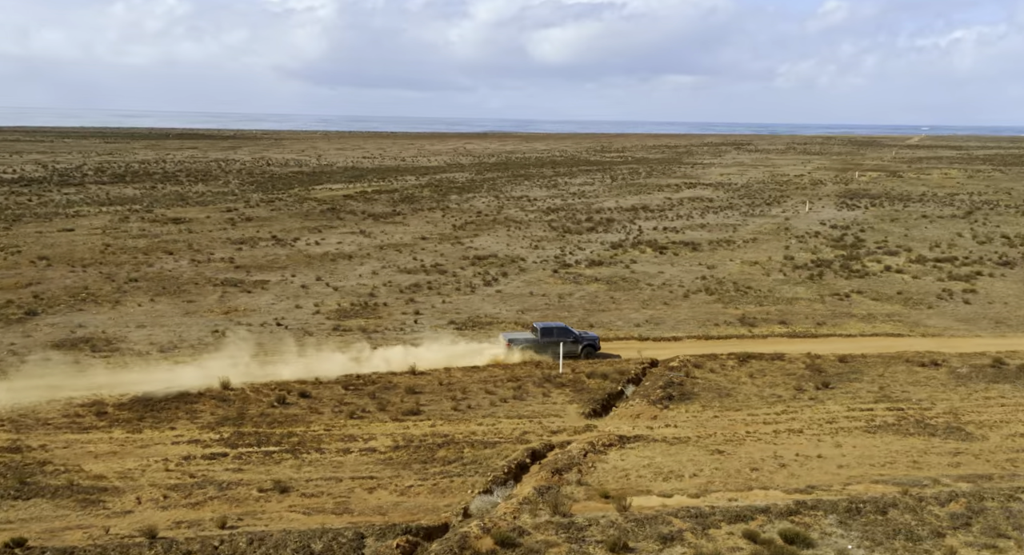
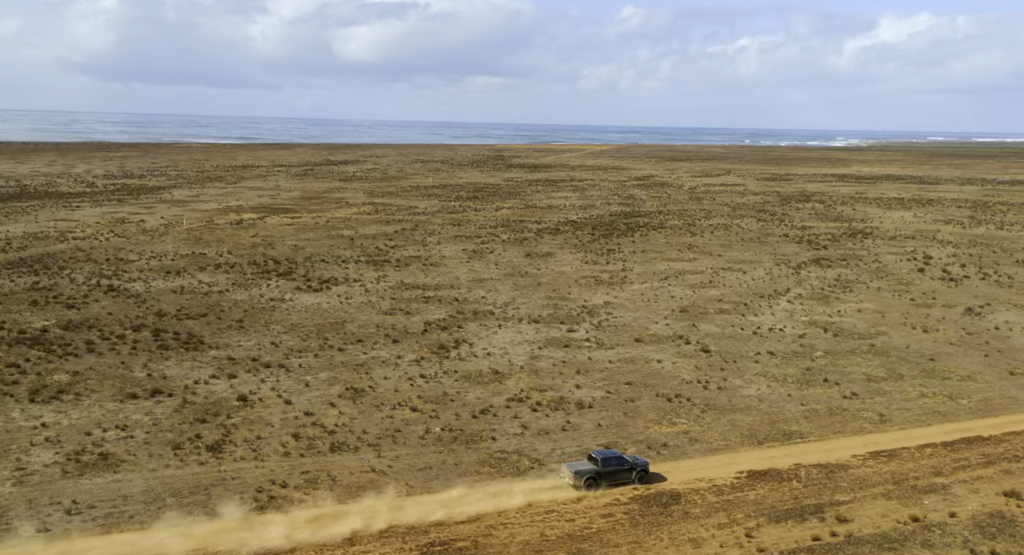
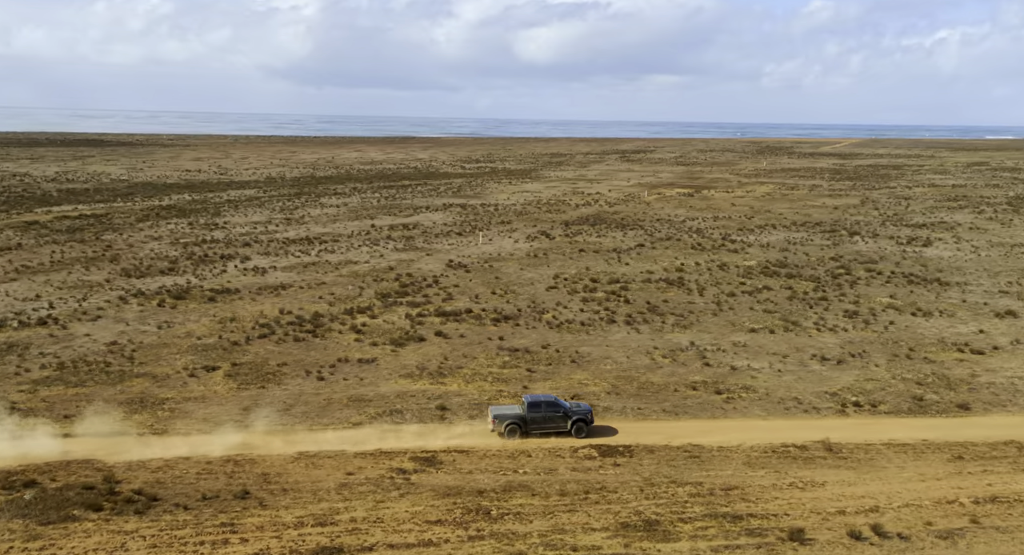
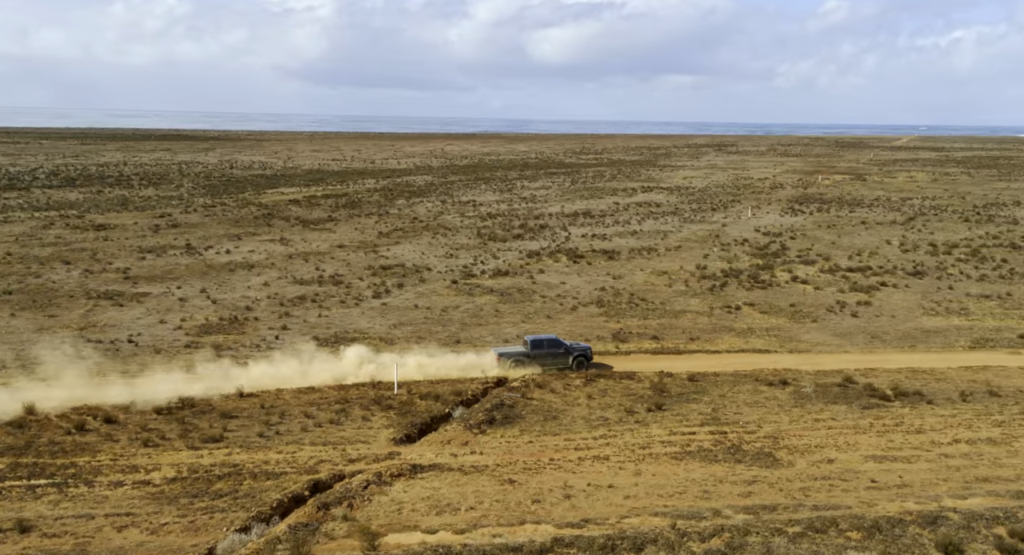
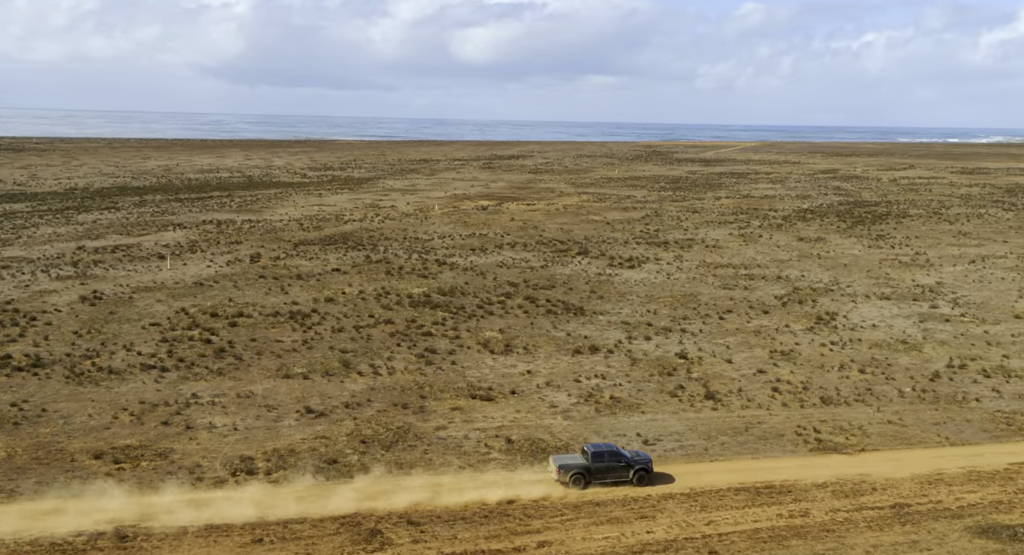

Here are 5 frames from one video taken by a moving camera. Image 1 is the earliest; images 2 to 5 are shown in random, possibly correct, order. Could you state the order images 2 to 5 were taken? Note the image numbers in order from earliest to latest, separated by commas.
4, 3, 5, 2
